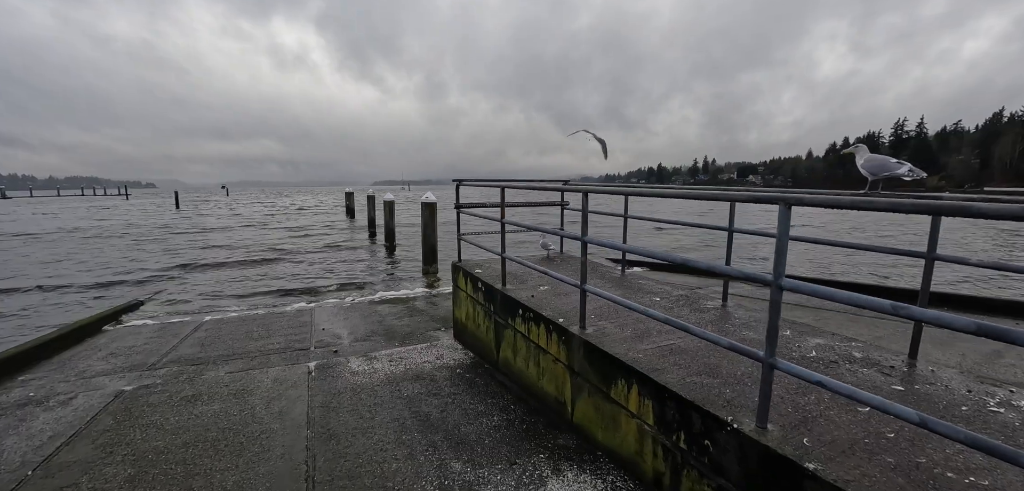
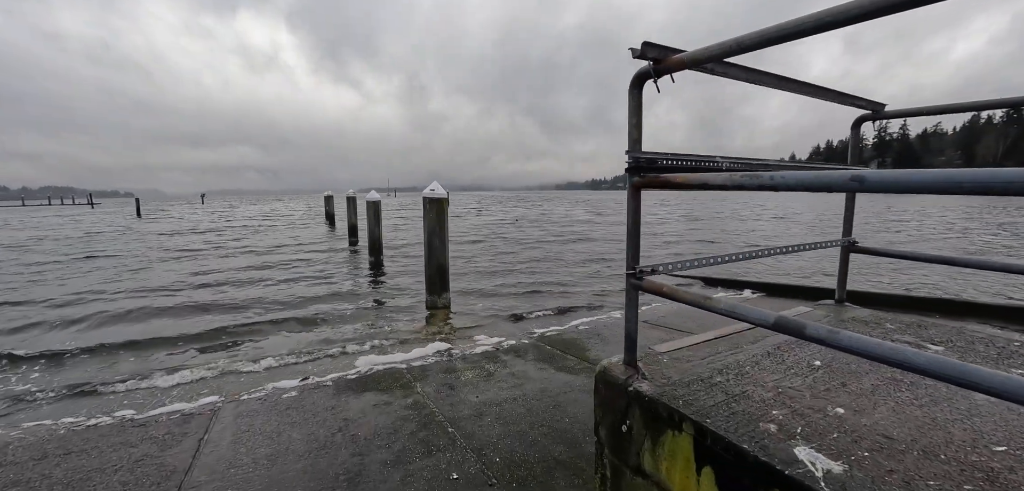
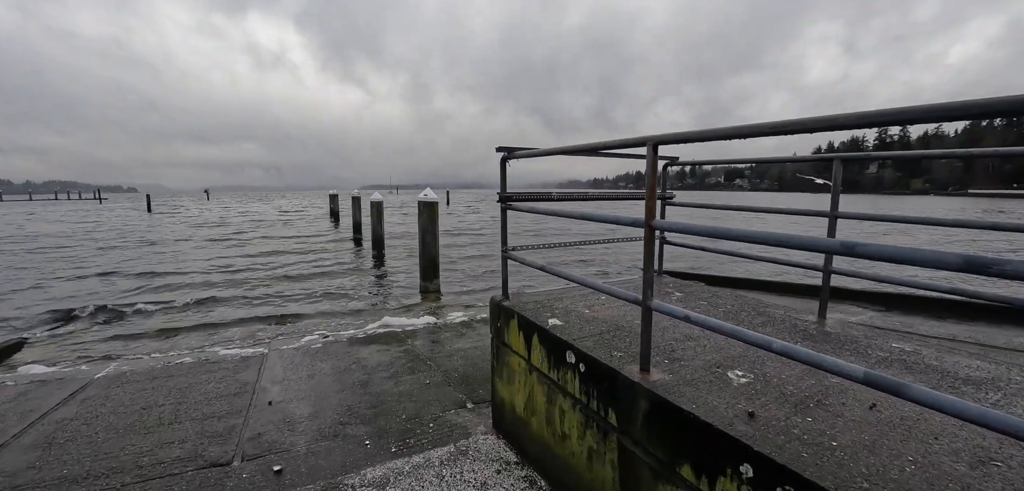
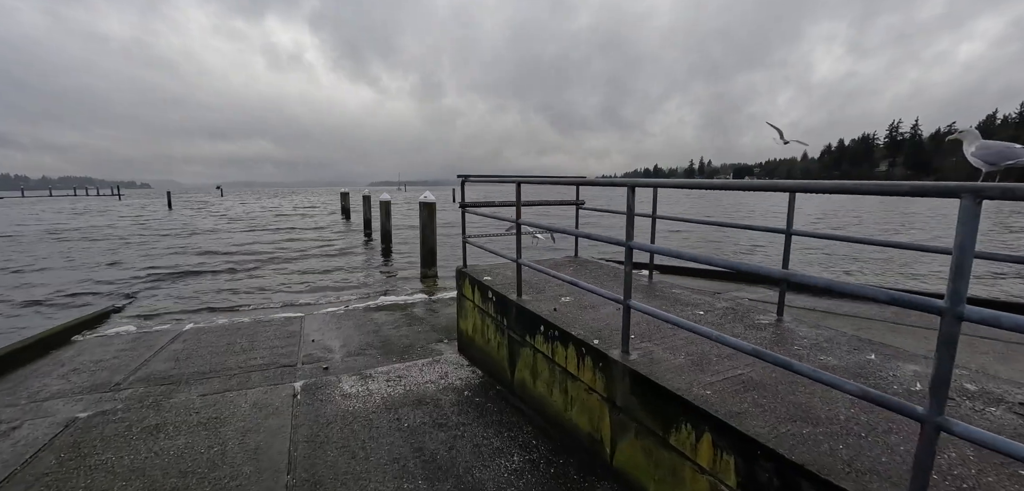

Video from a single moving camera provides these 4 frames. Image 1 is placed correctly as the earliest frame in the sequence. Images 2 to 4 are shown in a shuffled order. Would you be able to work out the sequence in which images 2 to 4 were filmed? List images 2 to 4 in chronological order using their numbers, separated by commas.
4, 3, 2
